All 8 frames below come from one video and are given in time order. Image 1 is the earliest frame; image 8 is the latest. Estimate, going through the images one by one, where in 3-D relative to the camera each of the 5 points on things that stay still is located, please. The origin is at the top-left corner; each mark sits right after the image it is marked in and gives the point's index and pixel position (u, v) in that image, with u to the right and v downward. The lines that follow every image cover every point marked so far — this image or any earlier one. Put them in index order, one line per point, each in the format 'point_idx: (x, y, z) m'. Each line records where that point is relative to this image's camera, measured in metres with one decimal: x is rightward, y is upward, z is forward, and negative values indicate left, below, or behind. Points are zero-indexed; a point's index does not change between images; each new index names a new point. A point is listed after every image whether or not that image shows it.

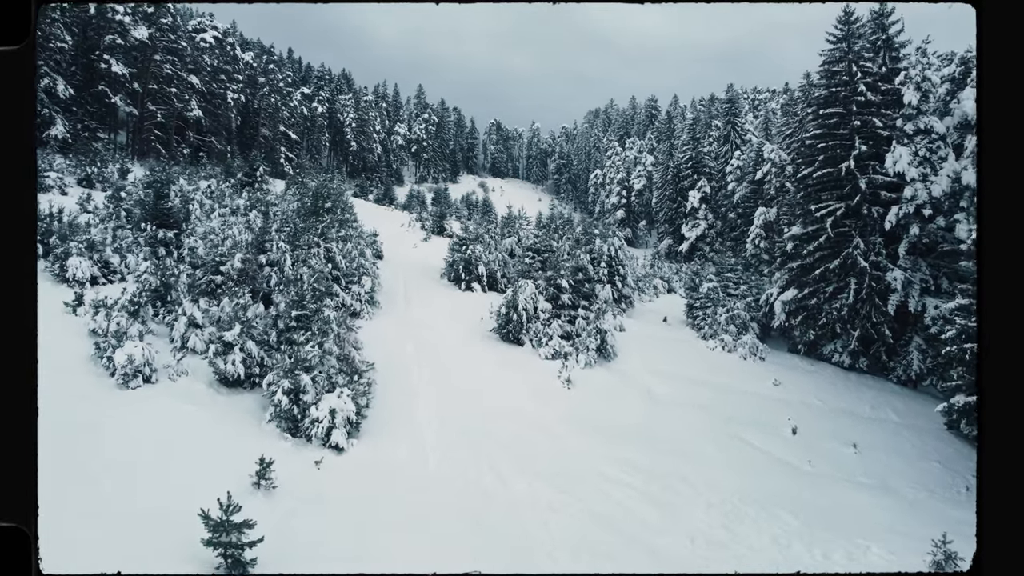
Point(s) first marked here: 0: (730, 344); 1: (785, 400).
0: (+4.2, -1.1, +17.0) m
1: (+4.3, -1.8, +14.2) m
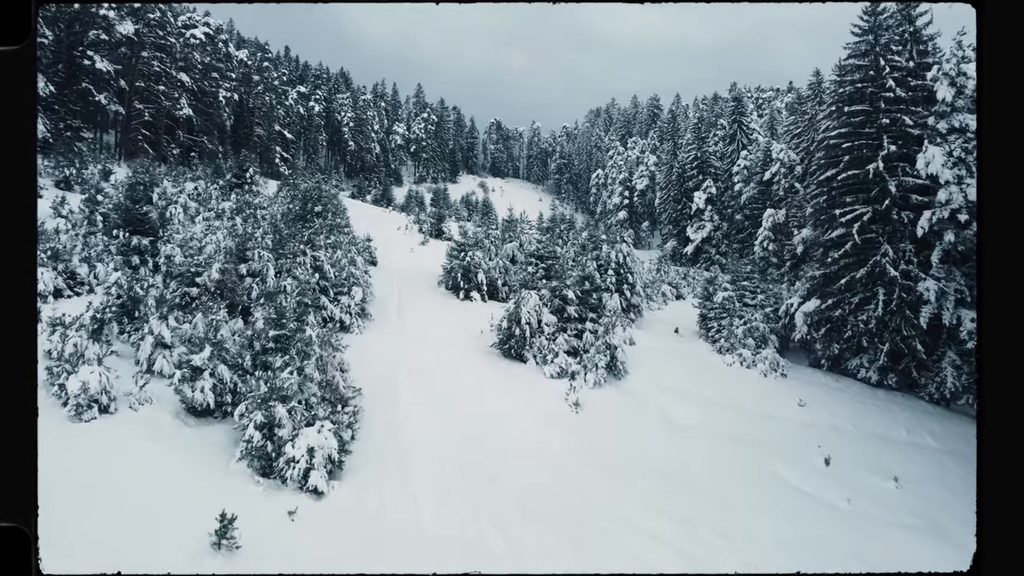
0: (+4.2, -1.2, +15.8) m
1: (+4.4, -2.0, +13.0) m
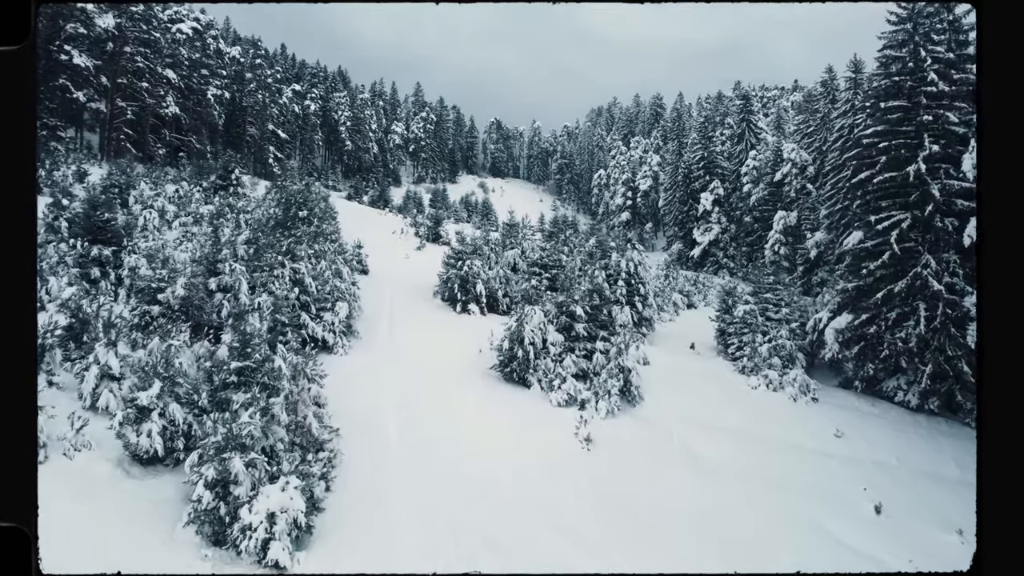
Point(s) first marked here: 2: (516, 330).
0: (+4.2, -1.5, +14.3) m
1: (+4.4, -2.2, +11.5) m
2: (+0.1, -0.6, +13.3) m
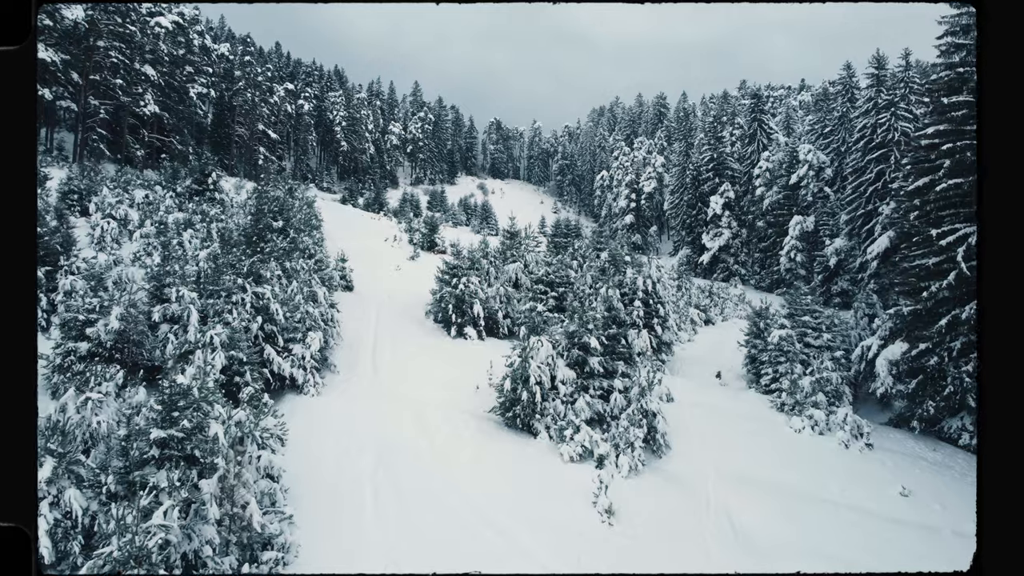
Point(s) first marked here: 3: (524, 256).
0: (+4.2, -1.8, +12.3) m
1: (+4.4, -2.6, +9.5) m
2: (+0.1, -1.0, +11.2) m
3: (+0.3, +0.6, +19.1) m
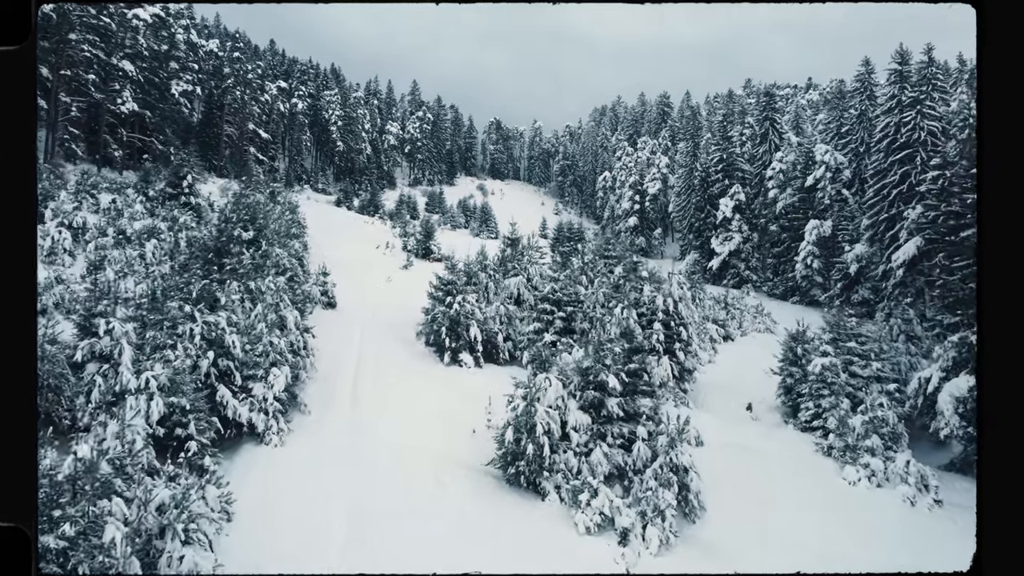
0: (+4.3, -2.1, +10.5) m
1: (+4.5, -2.9, +7.6) m
2: (+0.1, -1.3, +9.4) m
3: (+0.3, +0.3, +17.3) m
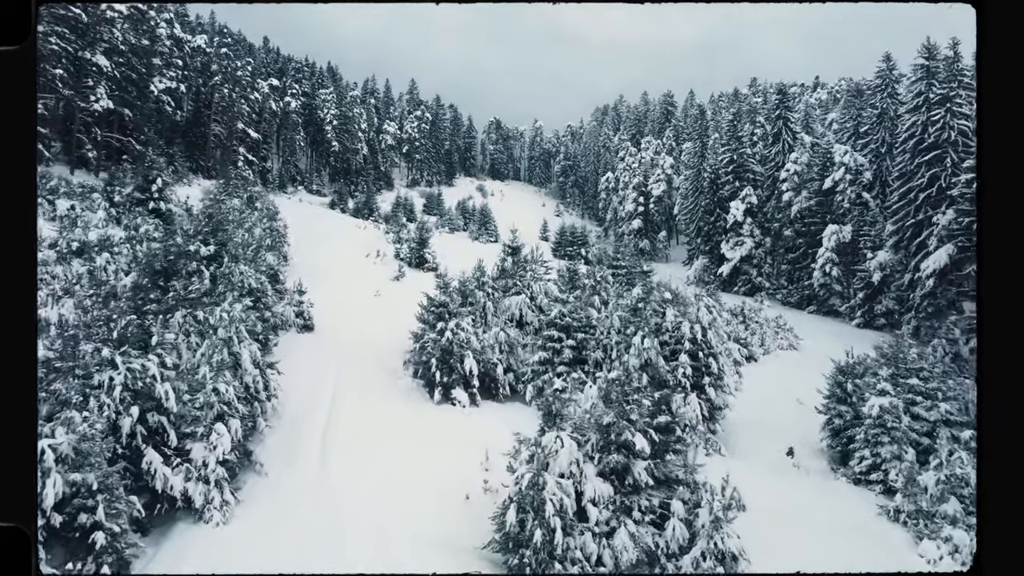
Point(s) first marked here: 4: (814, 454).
0: (+4.3, -2.4, +8.6) m
1: (+4.5, -3.2, +5.7) m
2: (+0.1, -1.6, +7.5) m
3: (+0.4, 0.0, +15.4) m
4: (+3.9, -2.1, +11.6) m
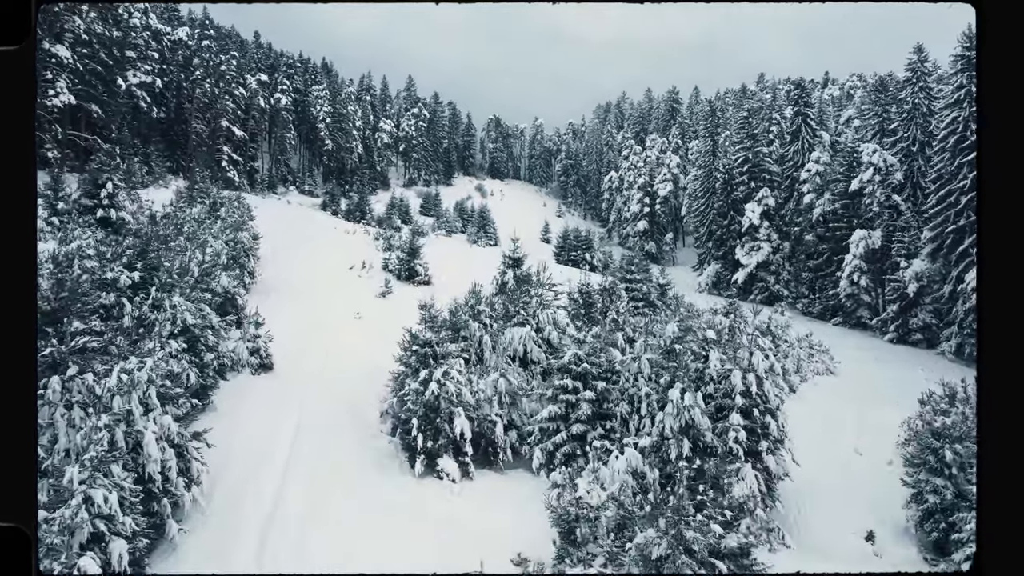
0: (+4.3, -2.8, +6.1) m
1: (+4.5, -3.6, +3.3) m
2: (+0.2, -2.0, +5.0) m
3: (+0.4, -0.4, +12.9) m
4: (+3.9, -2.5, +9.1) m
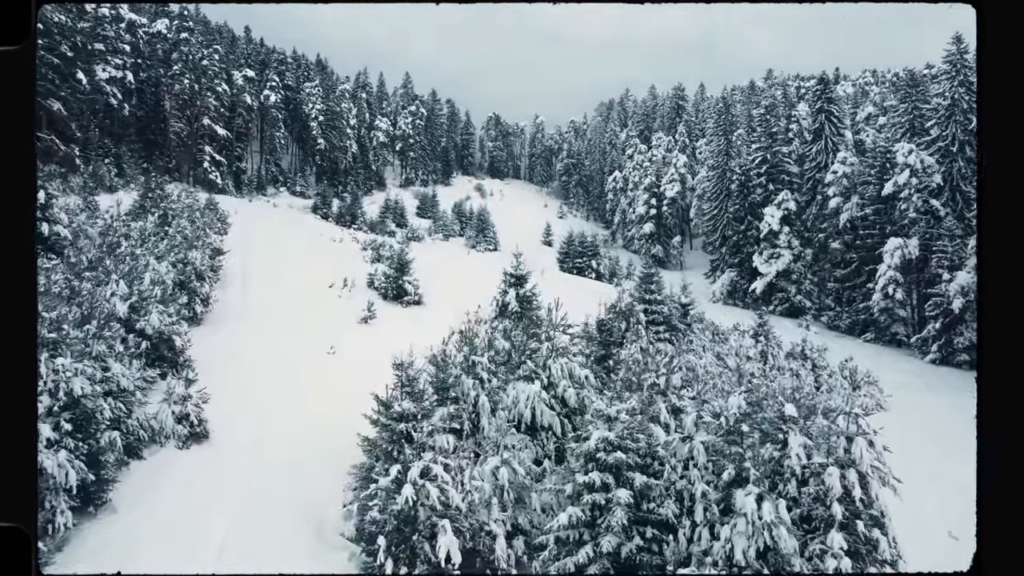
0: (+4.4, -3.3, +3.6) m
1: (+4.6, -4.0, +0.7) m
2: (+0.2, -2.4, +2.5) m
3: (+0.4, -0.8, +10.4) m
4: (+4.0, -3.0, +6.6) m
